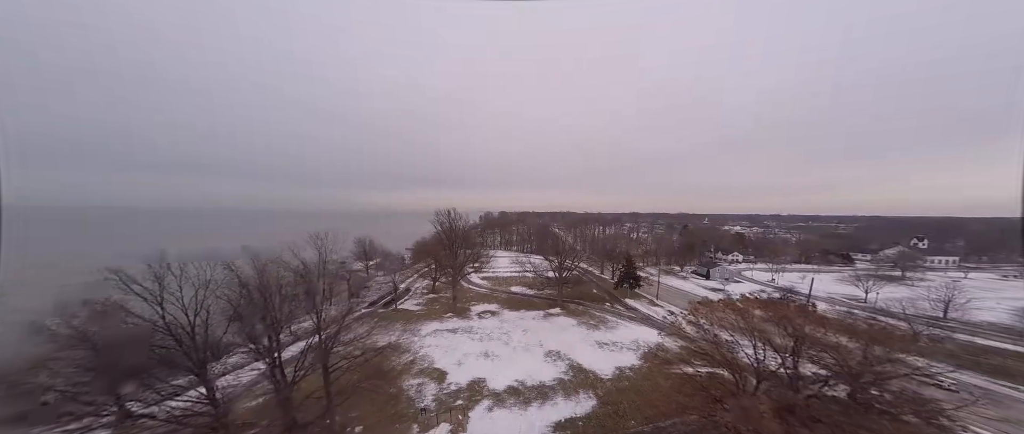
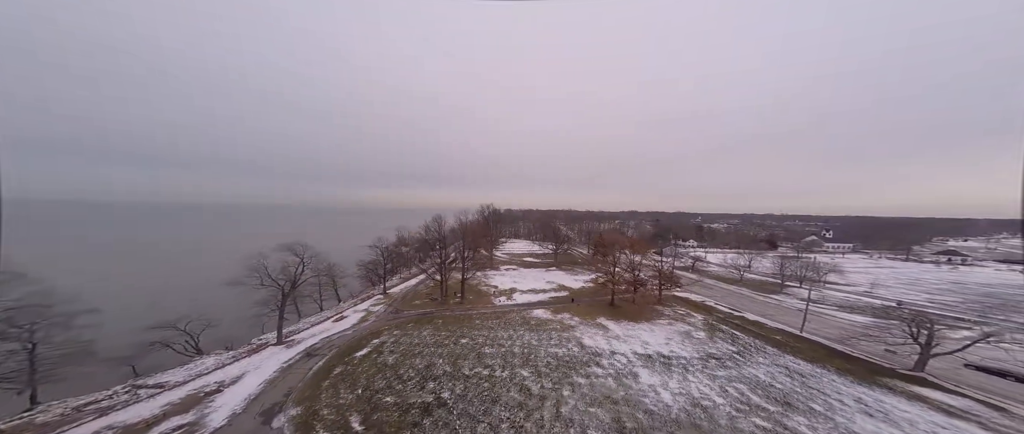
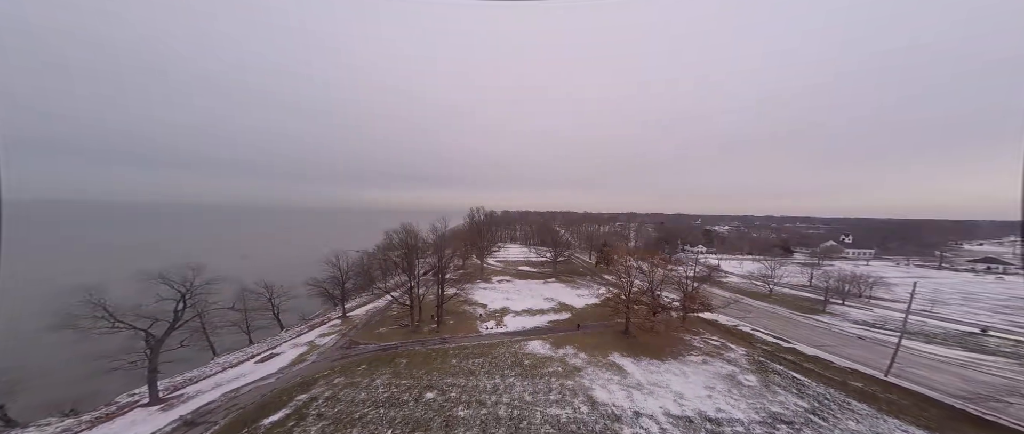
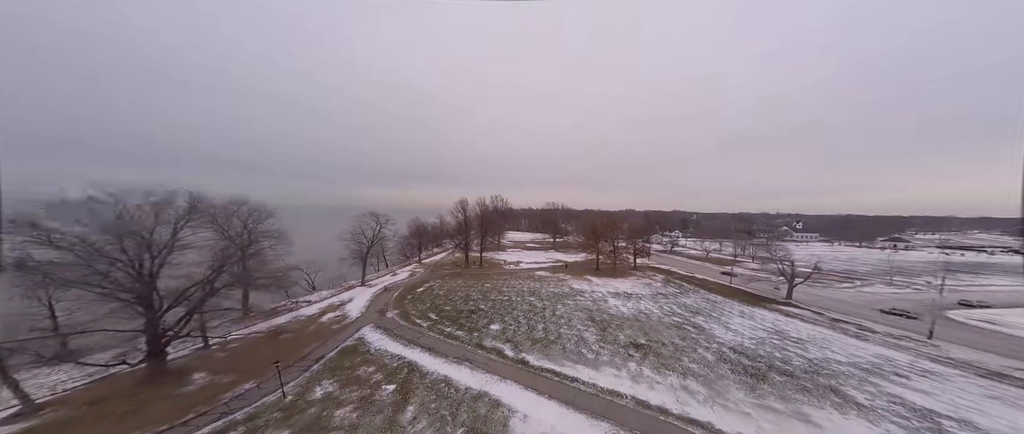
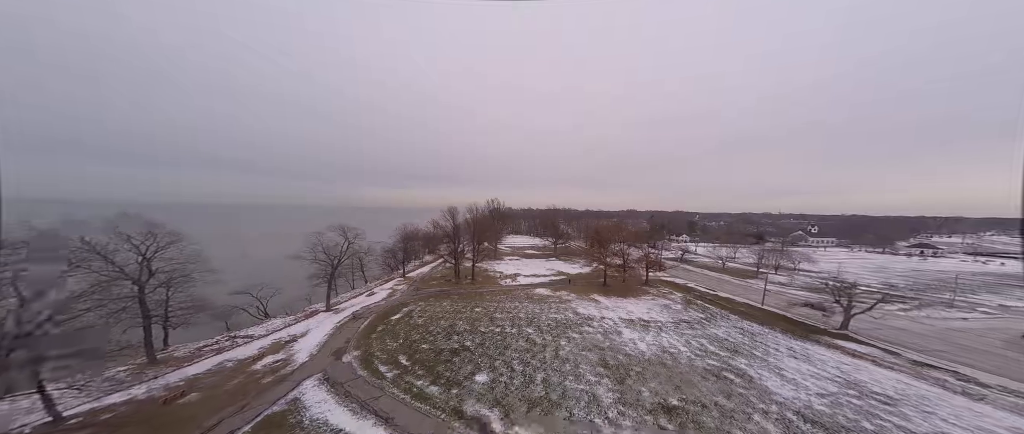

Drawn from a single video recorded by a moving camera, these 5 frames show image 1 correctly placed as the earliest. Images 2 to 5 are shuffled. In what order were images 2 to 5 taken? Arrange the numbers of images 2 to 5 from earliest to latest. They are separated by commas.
3, 2, 5, 4
